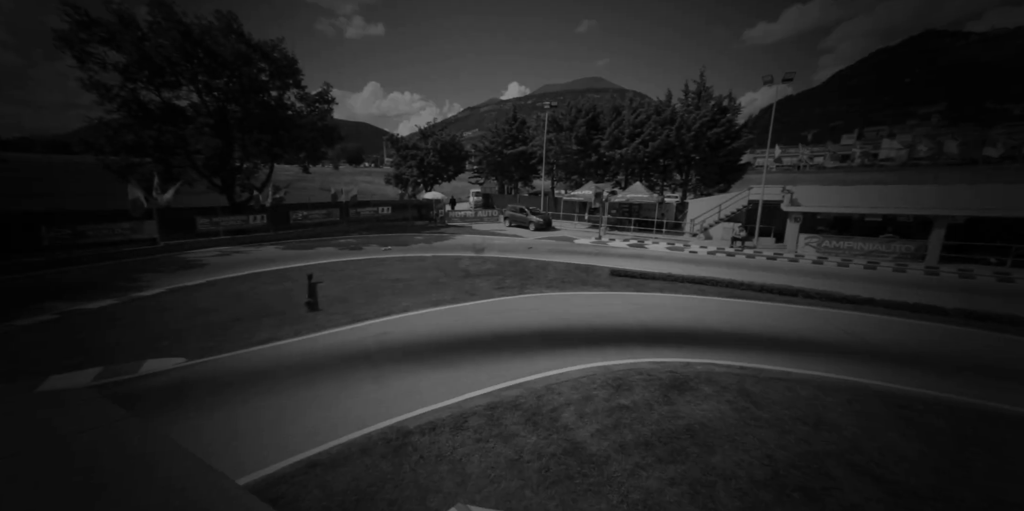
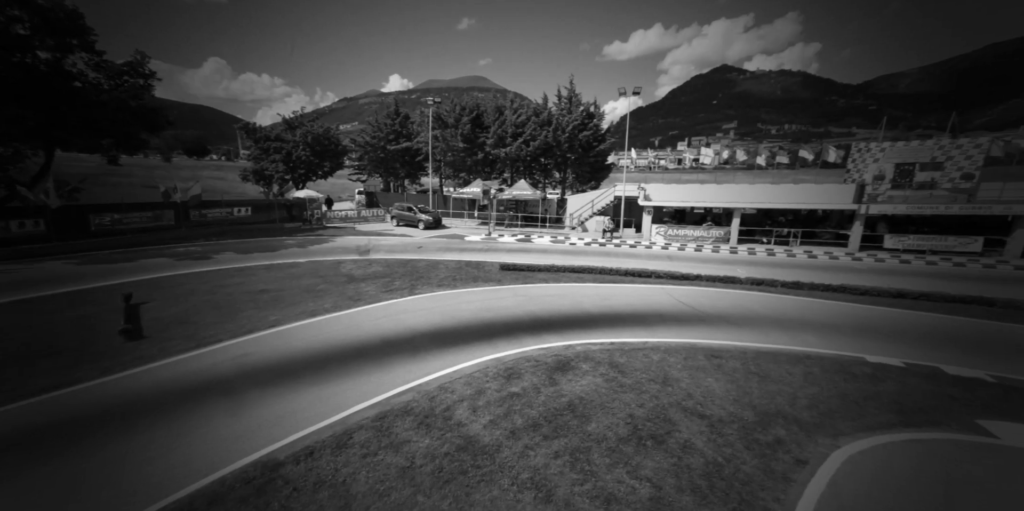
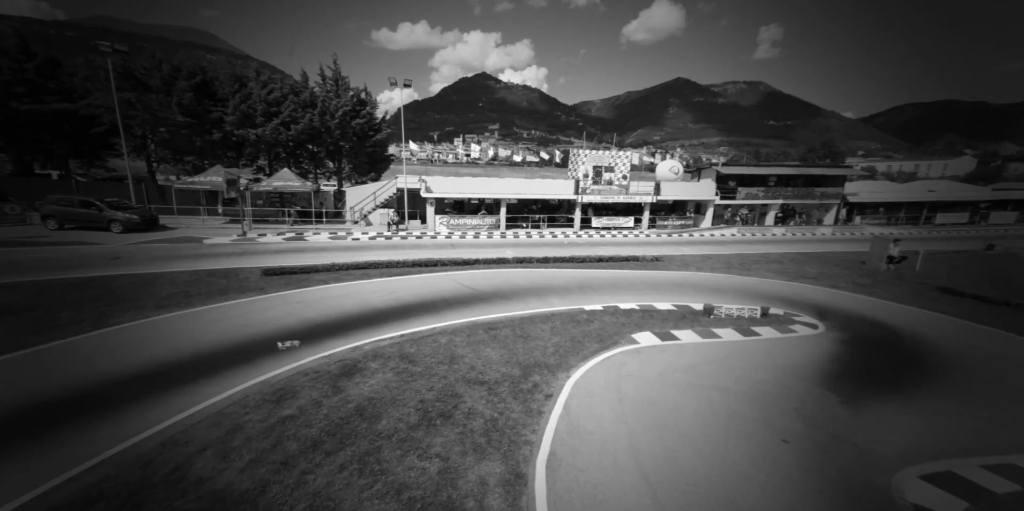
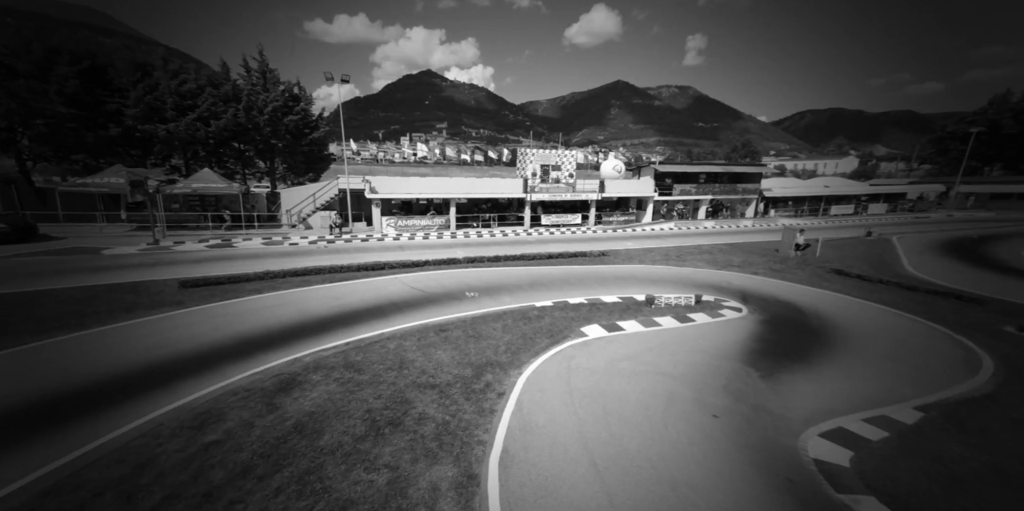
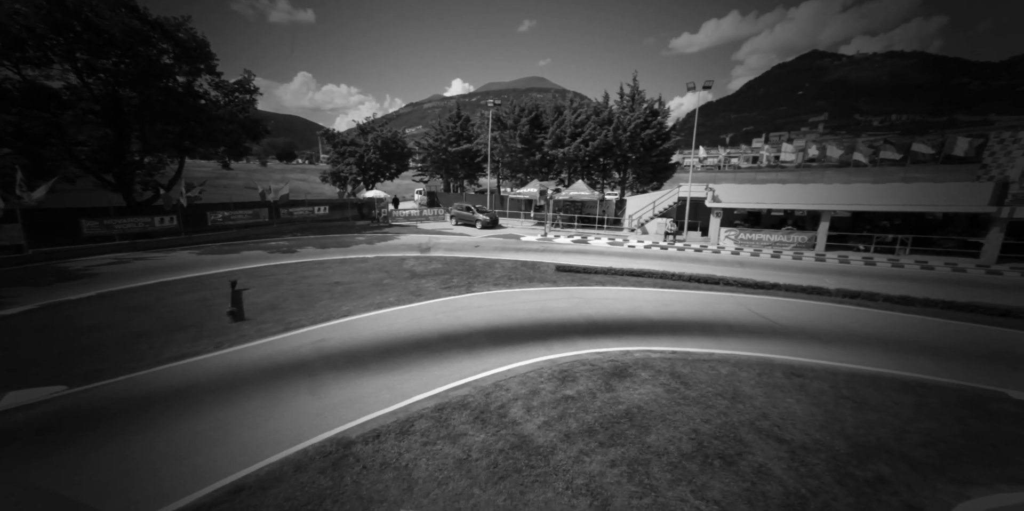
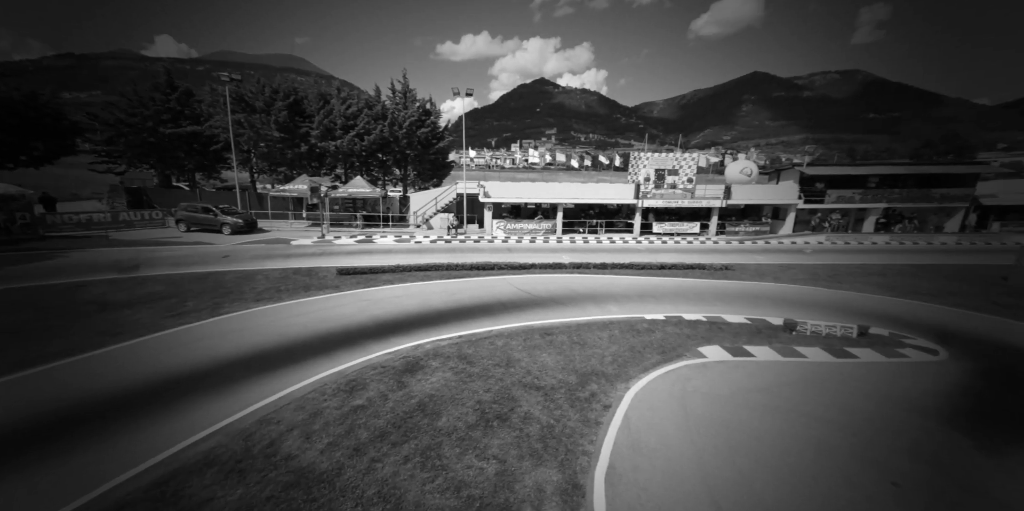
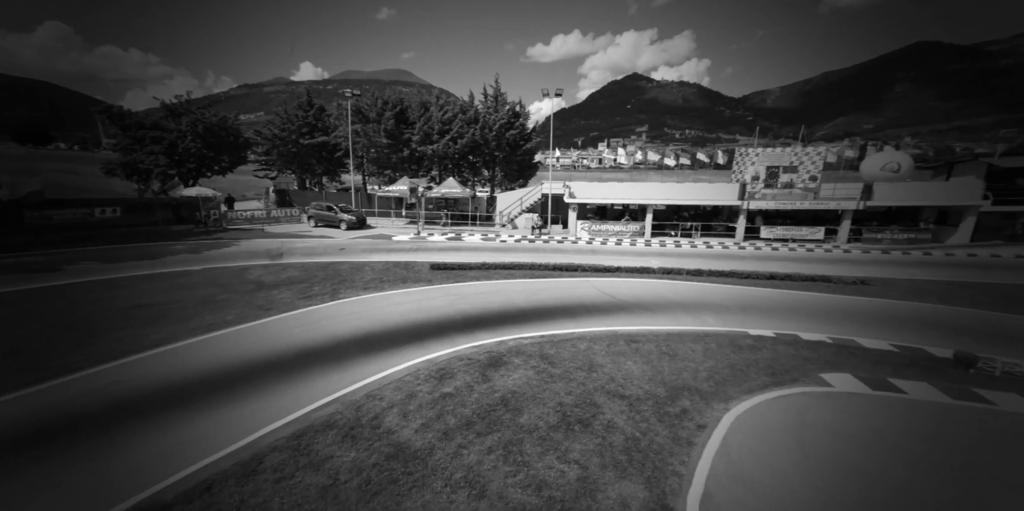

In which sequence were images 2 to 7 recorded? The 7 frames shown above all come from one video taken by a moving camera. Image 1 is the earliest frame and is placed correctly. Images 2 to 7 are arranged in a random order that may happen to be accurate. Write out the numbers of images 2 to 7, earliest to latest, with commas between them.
5, 2, 7, 6, 3, 4
